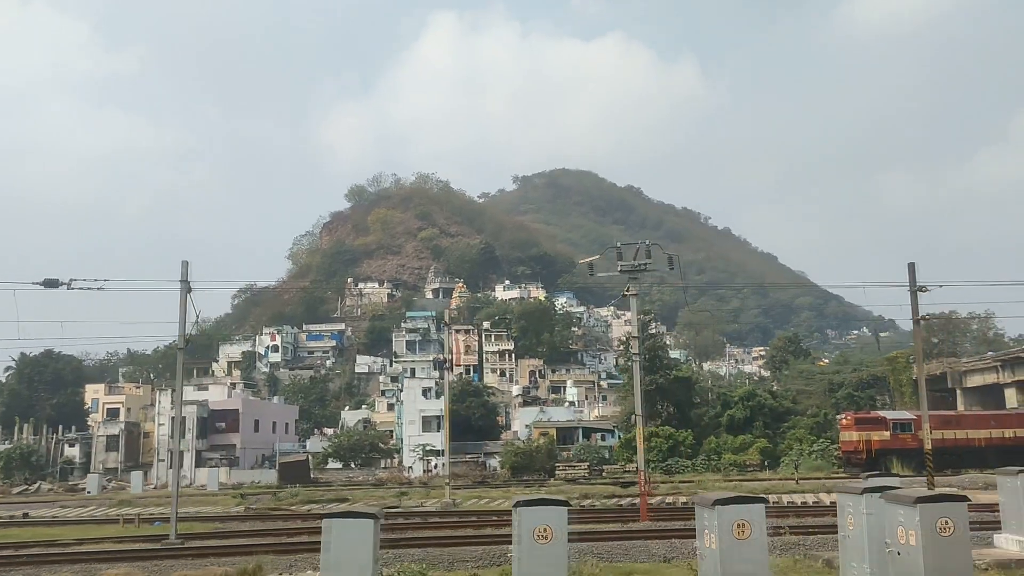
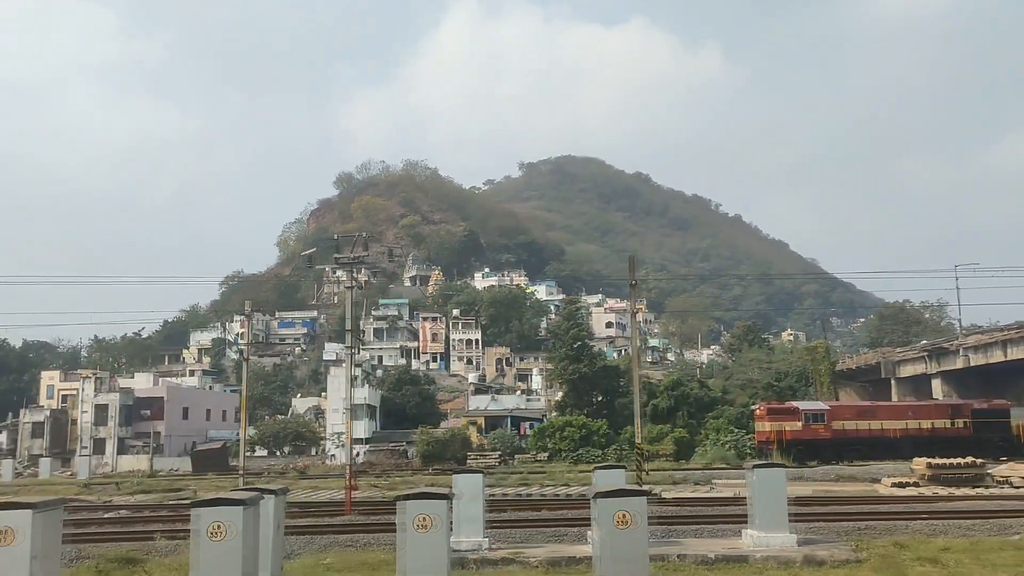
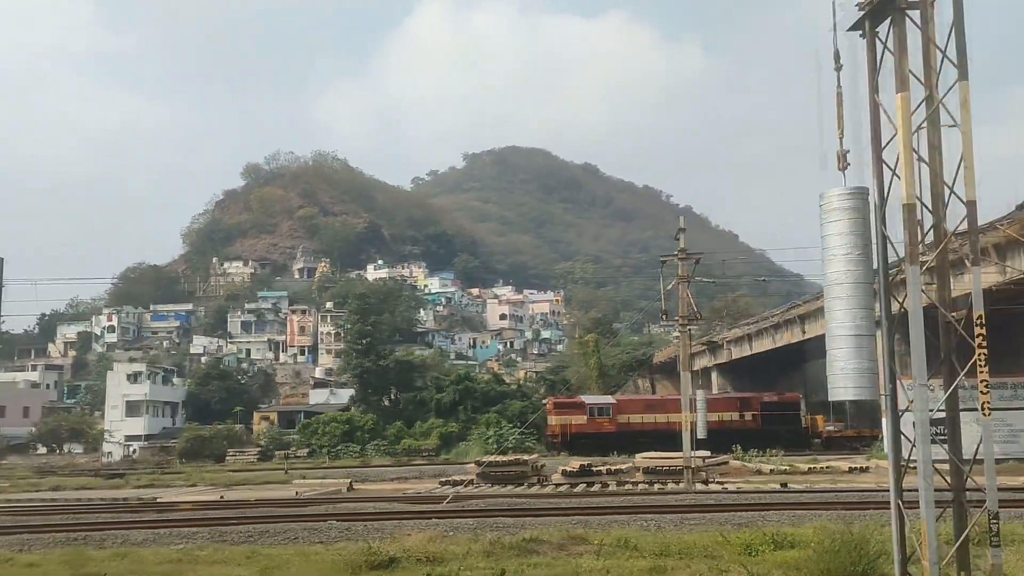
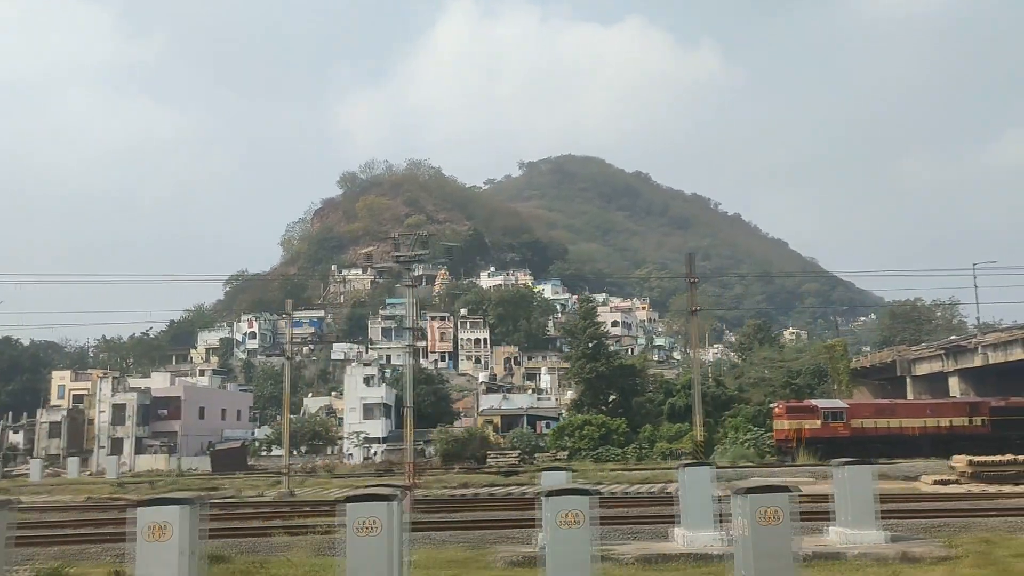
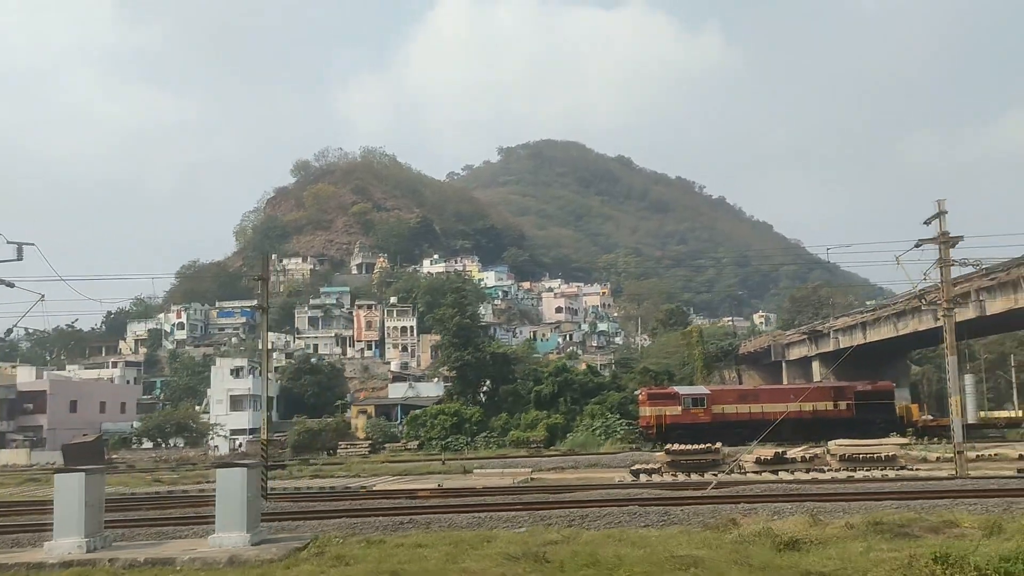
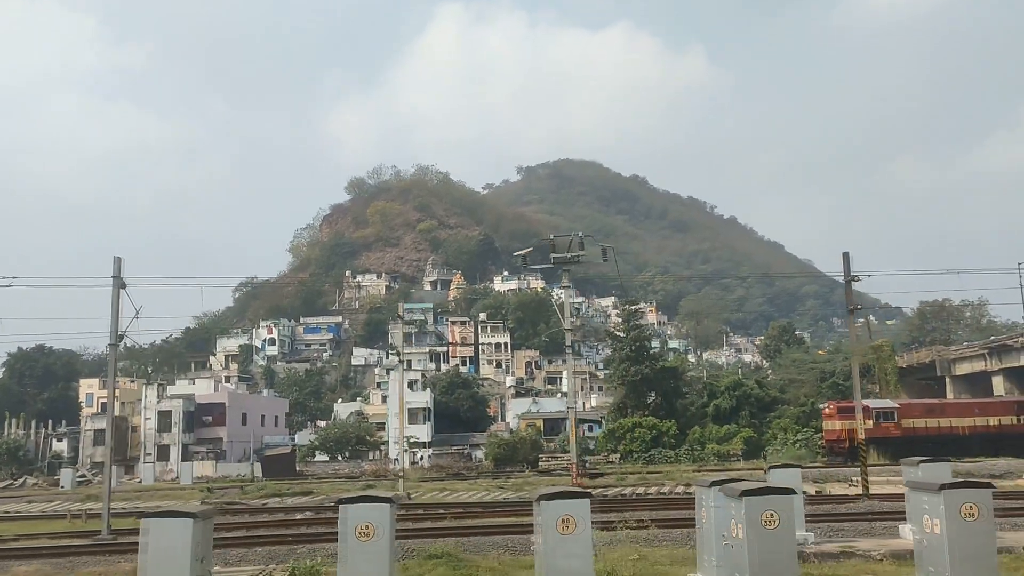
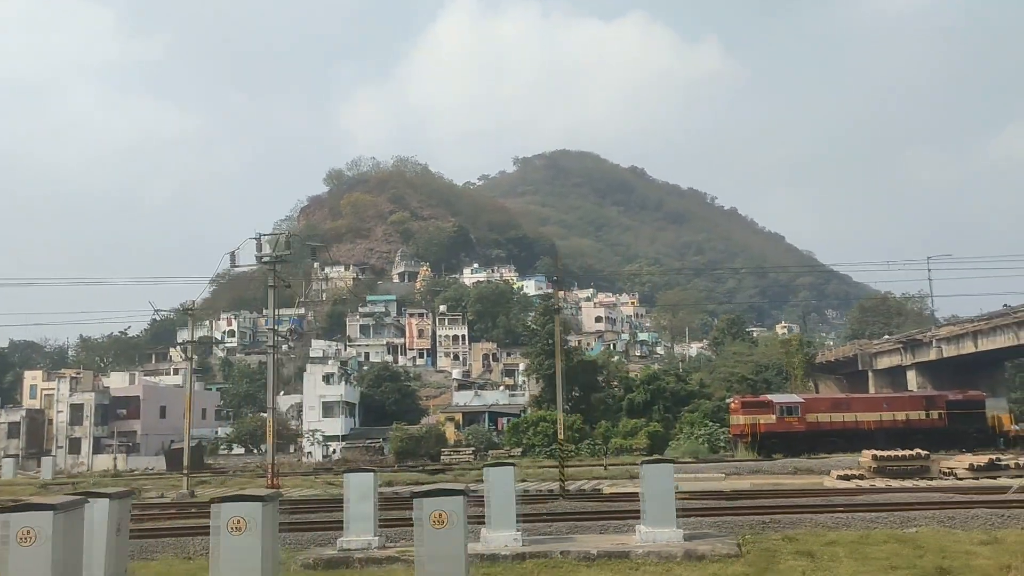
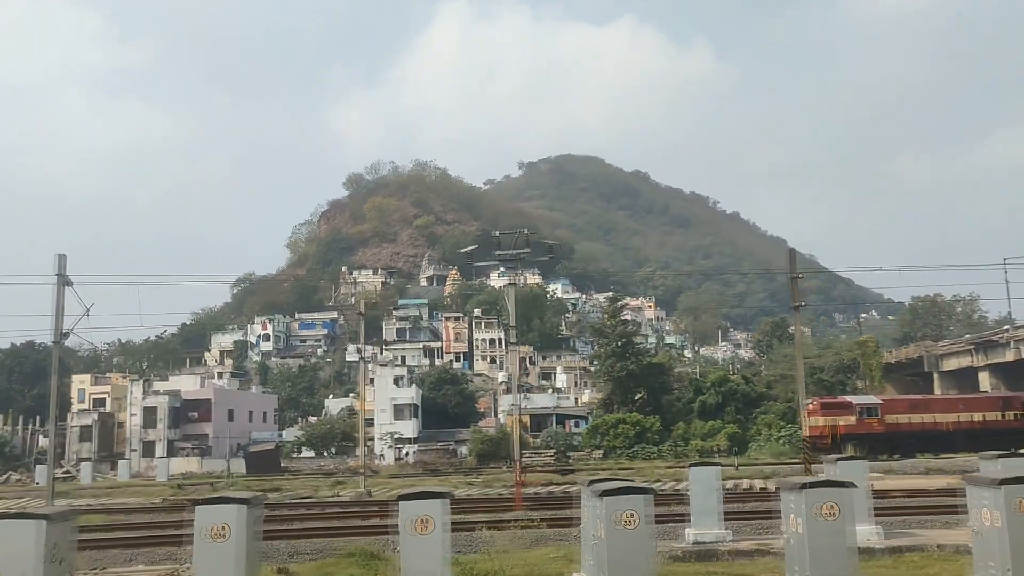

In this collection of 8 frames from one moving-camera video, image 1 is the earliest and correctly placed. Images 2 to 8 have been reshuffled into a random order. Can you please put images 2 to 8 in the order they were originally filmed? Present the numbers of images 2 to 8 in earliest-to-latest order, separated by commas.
6, 8, 4, 2, 7, 5, 3
